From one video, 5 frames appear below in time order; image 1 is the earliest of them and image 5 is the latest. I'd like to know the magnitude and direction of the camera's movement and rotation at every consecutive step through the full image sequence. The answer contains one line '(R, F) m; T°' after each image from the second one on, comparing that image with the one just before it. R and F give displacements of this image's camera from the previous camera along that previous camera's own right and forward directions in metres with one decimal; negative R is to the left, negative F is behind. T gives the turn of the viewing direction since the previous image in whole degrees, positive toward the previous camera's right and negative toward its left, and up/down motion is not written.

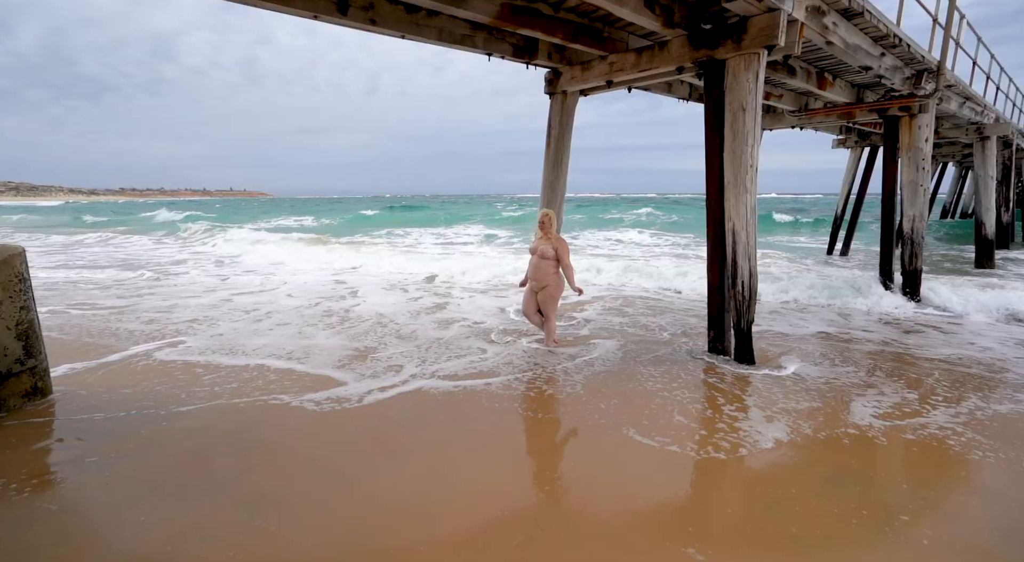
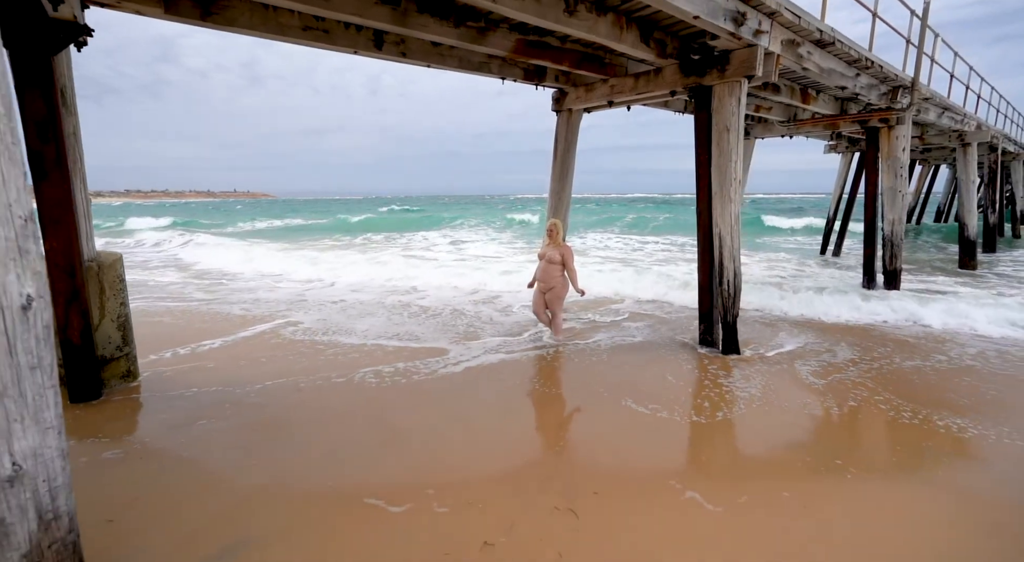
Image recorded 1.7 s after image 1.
(-0.1, -0.7) m; 0°
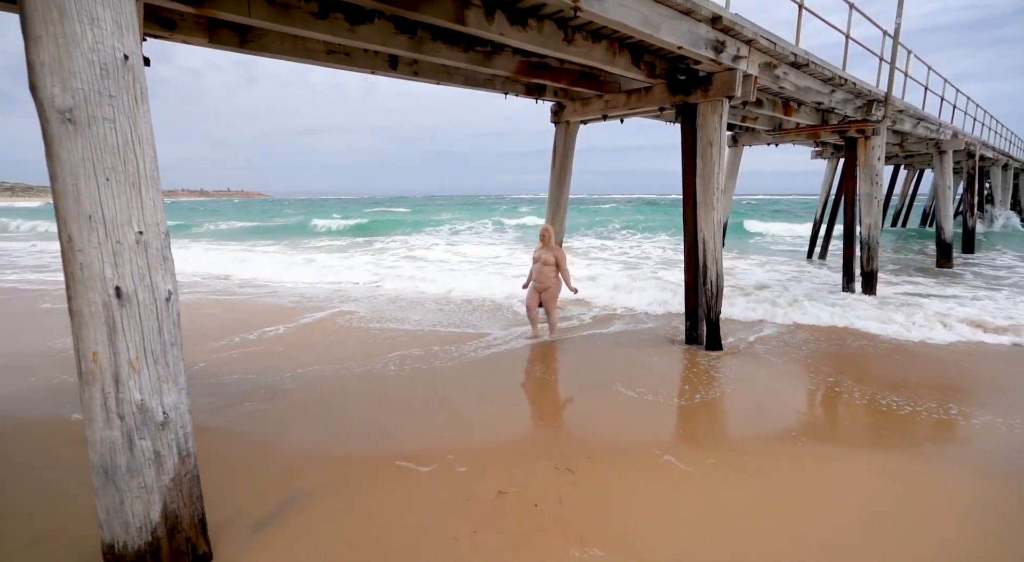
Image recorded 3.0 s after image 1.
(-0.1, -0.5) m; 0°
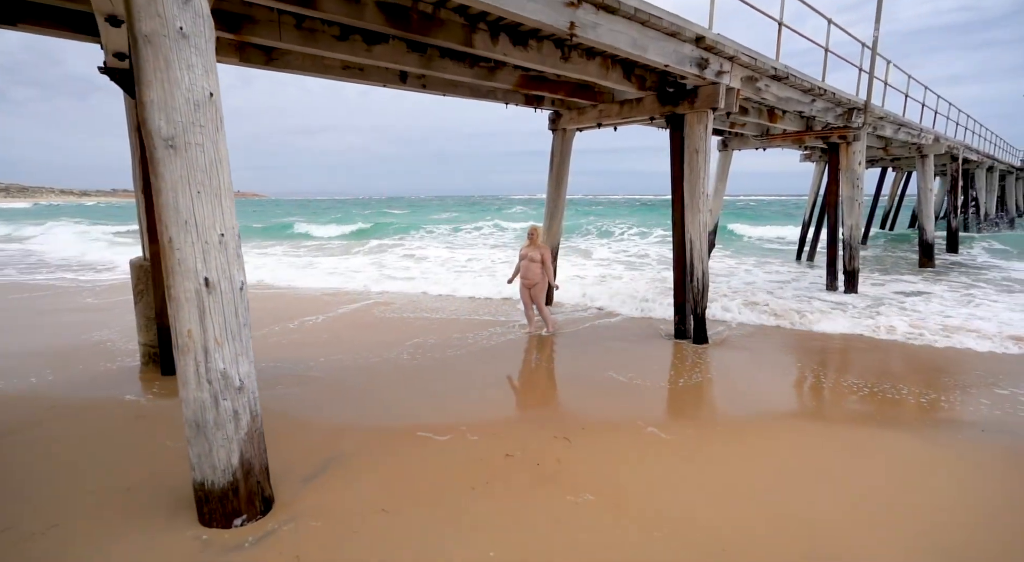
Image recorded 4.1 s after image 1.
(0.0, -0.5) m; 0°
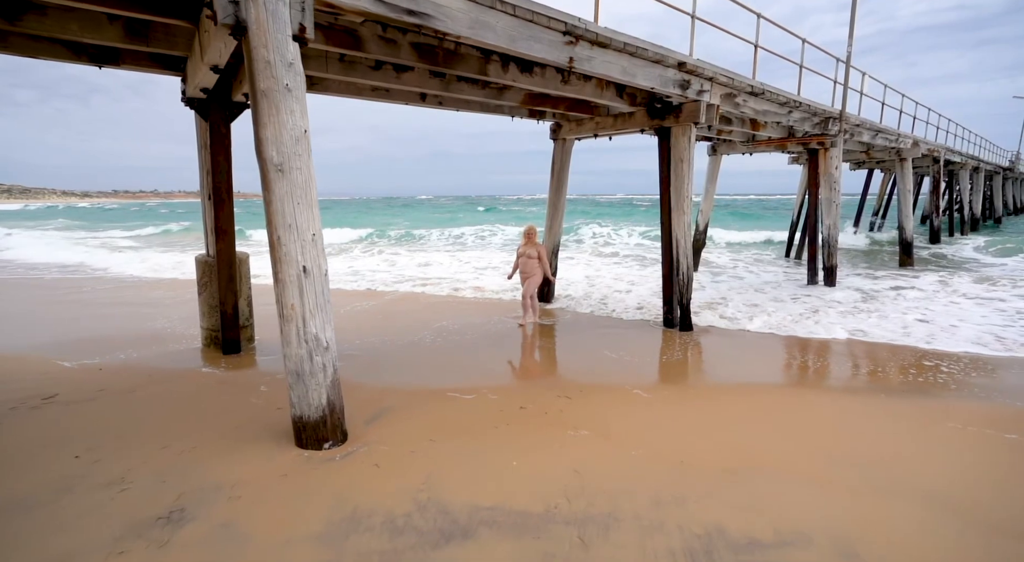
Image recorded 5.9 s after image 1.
(-0.1, -0.9) m; 0°
